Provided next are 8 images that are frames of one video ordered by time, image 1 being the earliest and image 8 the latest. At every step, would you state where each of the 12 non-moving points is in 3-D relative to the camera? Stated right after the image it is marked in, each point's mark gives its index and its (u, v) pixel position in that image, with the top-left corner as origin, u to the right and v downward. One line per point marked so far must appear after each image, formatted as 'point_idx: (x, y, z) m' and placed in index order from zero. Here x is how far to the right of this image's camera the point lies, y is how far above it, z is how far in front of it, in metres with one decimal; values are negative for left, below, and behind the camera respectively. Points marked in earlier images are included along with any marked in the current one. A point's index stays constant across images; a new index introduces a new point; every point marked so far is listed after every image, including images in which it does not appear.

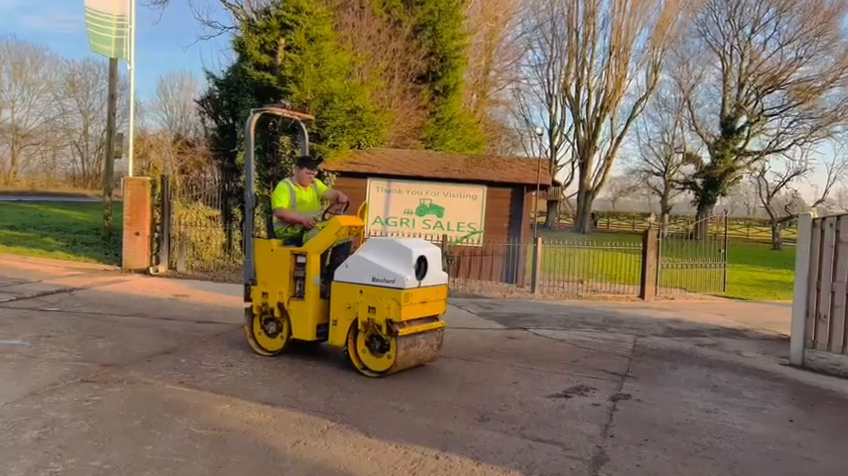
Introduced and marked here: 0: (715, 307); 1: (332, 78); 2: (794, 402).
0: (+5.5, -1.3, +13.5) m
1: (-2.1, +3.6, +15.9) m
2: (+3.4, -1.5, +6.5) m
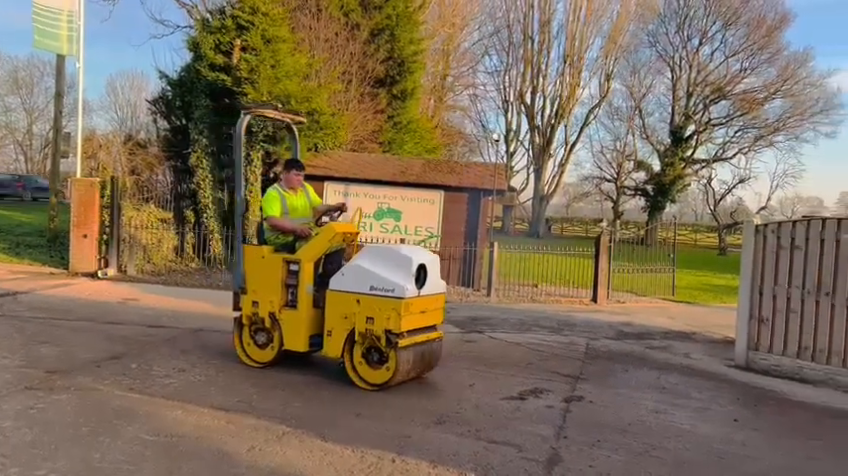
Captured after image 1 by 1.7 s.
0: (+4.7, -1.4, +13.8) m
1: (-3.0, +3.5, +15.8) m
2: (+3.0, -1.6, +6.7) m
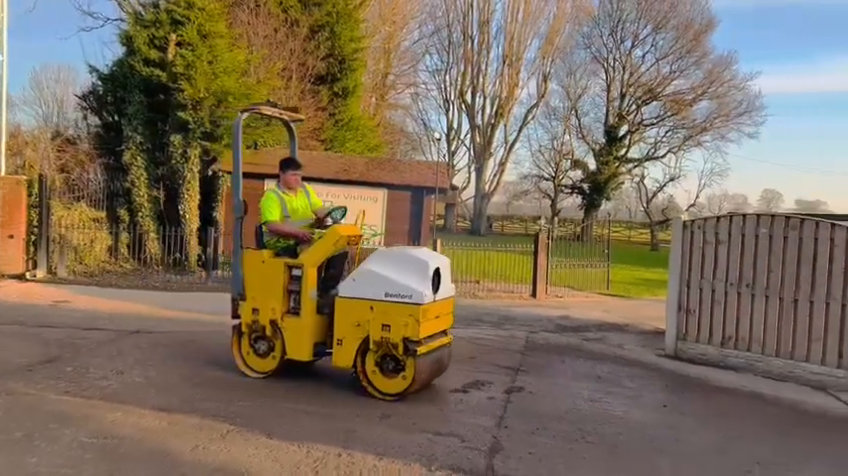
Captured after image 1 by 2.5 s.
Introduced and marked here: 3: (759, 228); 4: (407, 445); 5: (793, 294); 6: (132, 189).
0: (+3.6, -1.3, +14.3) m
1: (-4.4, +3.6, +15.6) m
2: (+2.5, -1.5, +7.1) m
3: (+3.9, +0.1, +8.2) m
4: (-0.1, -1.5, +5.2) m
5: (+4.1, -0.6, +7.9) m
6: (-6.6, +1.1, +16.0) m
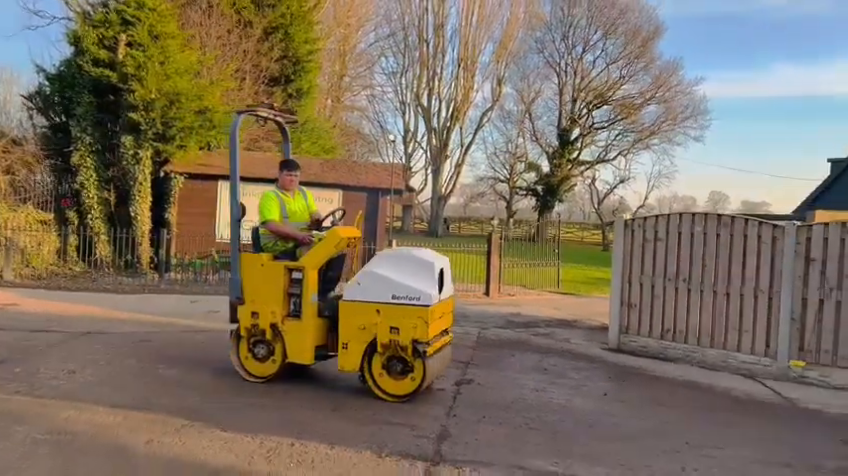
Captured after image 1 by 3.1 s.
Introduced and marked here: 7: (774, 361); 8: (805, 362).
0: (+2.6, -1.3, +14.7) m
1: (-5.4, +3.5, +15.5) m
2: (+2.0, -1.5, +7.4) m
3: (+3.3, +0.1, +8.6) m
4: (-0.5, -1.5, +5.4) m
5: (+3.6, -0.6, +8.3) m
6: (-7.6, +1.1, +15.8) m
7: (+3.9, -1.4, +7.9) m
8: (+4.2, -1.4, +7.8) m
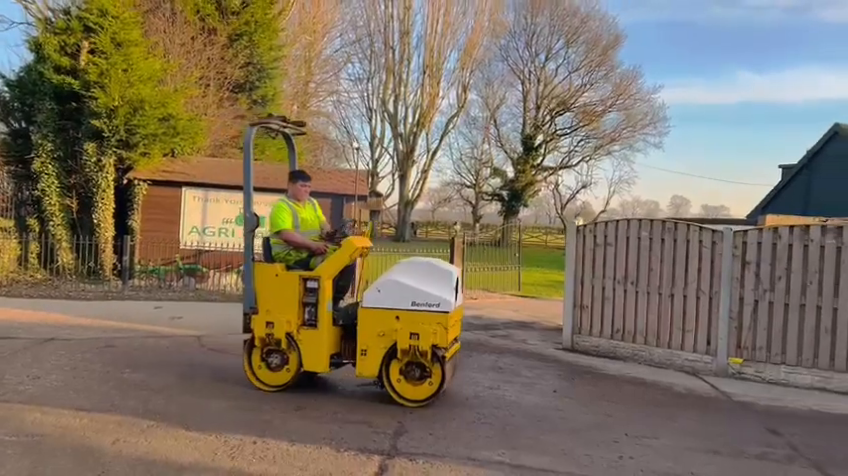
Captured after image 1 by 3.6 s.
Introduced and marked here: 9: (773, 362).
0: (+1.8, -1.4, +15.1) m
1: (-6.2, +3.4, +15.6) m
2: (+1.5, -1.5, +7.8) m
3: (+2.8, +0.1, +9.1) m
4: (-0.8, -1.6, +5.7) m
5: (+3.1, -0.6, +8.8) m
6: (-8.5, +0.9, +15.7) m
7: (+3.5, -1.4, +8.4) m
8: (+3.7, -1.4, +8.2) m
9: (+4.0, -1.4, +8.1) m
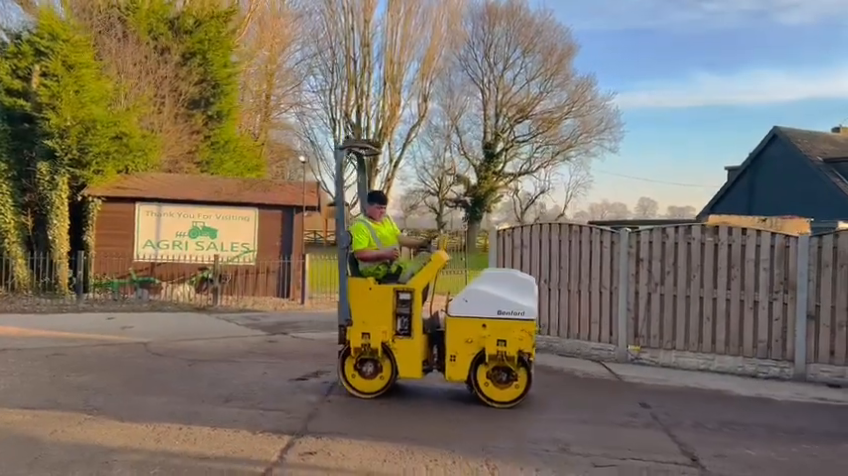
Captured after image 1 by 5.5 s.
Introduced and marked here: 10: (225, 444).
0: (+0.7, -1.6, +15.9) m
1: (-7.5, +3.0, +16.1) m
2: (+0.6, -1.6, +8.6) m
3: (+1.8, +0.1, +10.0) m
4: (-1.7, -1.6, +6.4) m
5: (+2.1, -0.7, +9.7) m
6: (-9.7, +0.5, +16.2) m
7: (+2.5, -1.4, +9.3) m
8: (+2.8, -1.4, +9.1) m
9: (+3.1, -1.4, +9.0) m
10: (-1.6, -1.7, +5.7) m
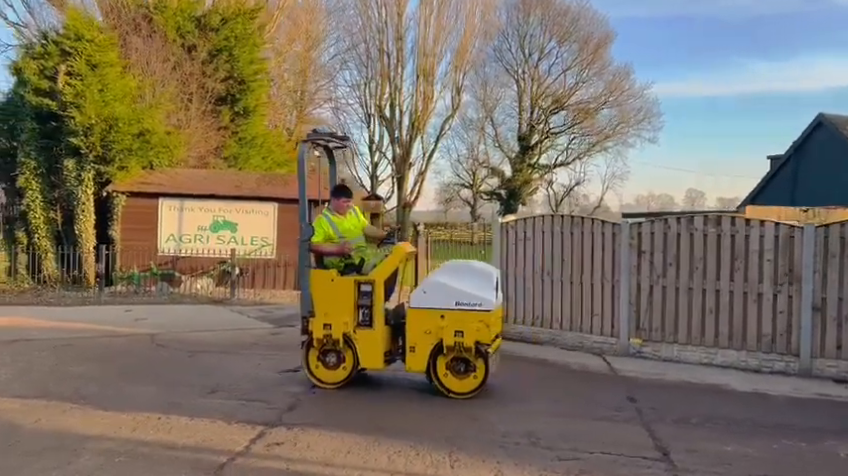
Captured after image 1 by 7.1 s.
0: (+1.0, -1.4, +15.8) m
1: (-7.1, +3.2, +16.5) m
2: (+0.5, -1.5, +8.5) m
3: (+1.8, +0.2, +9.8) m
4: (-1.9, -1.6, +6.5) m
5: (+2.1, -0.5, +9.5) m
6: (-9.3, +0.6, +16.7) m
7: (+2.5, -1.3, +9.1) m
8: (+2.8, -1.3, +8.9) m
9: (+3.0, -1.3, +8.7) m
10: (-1.9, -1.6, +5.8) m
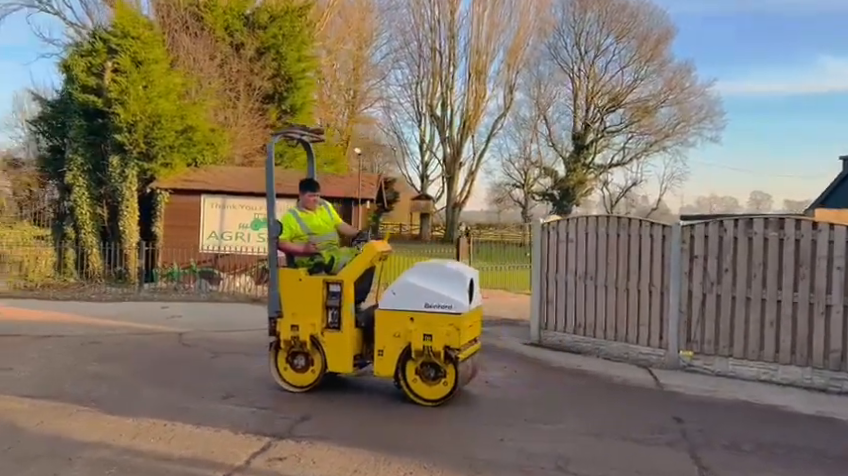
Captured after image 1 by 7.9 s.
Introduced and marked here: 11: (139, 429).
0: (+1.9, -1.4, +15.2) m
1: (-6.1, +3.2, +16.5) m
2: (+0.9, -1.5, +7.9) m
3: (+2.2, +0.2, +9.1) m
4: (-1.7, -1.5, +6.1) m
5: (+2.5, -0.6, +8.8) m
6: (-8.3, +0.7, +16.9) m
7: (+2.9, -1.3, +8.4) m
8: (+3.1, -1.3, +8.2) m
9: (+3.4, -1.3, +8.0) m
10: (-1.7, -1.6, +5.4) m
11: (-2.3, -1.5, +5.7) m
